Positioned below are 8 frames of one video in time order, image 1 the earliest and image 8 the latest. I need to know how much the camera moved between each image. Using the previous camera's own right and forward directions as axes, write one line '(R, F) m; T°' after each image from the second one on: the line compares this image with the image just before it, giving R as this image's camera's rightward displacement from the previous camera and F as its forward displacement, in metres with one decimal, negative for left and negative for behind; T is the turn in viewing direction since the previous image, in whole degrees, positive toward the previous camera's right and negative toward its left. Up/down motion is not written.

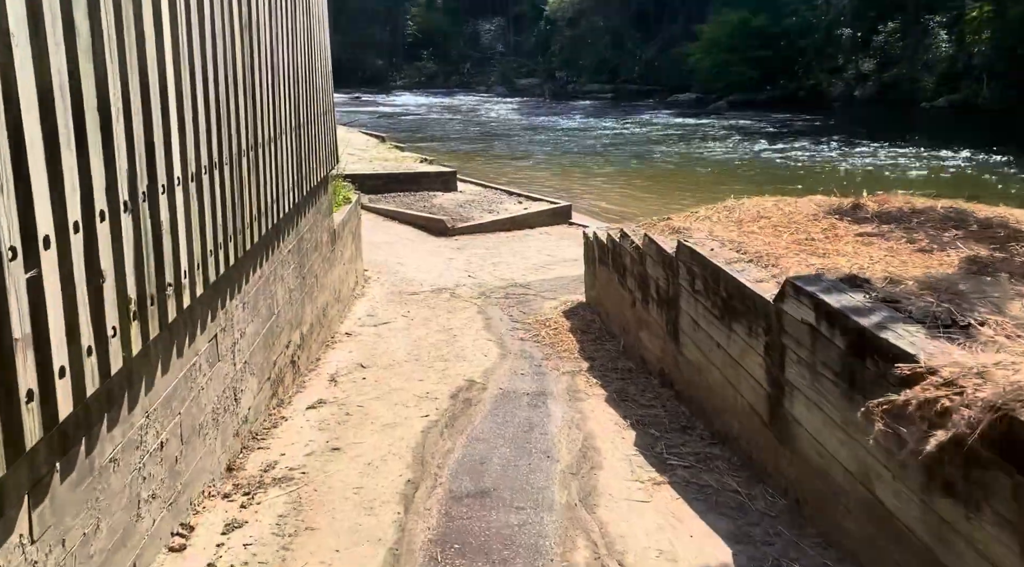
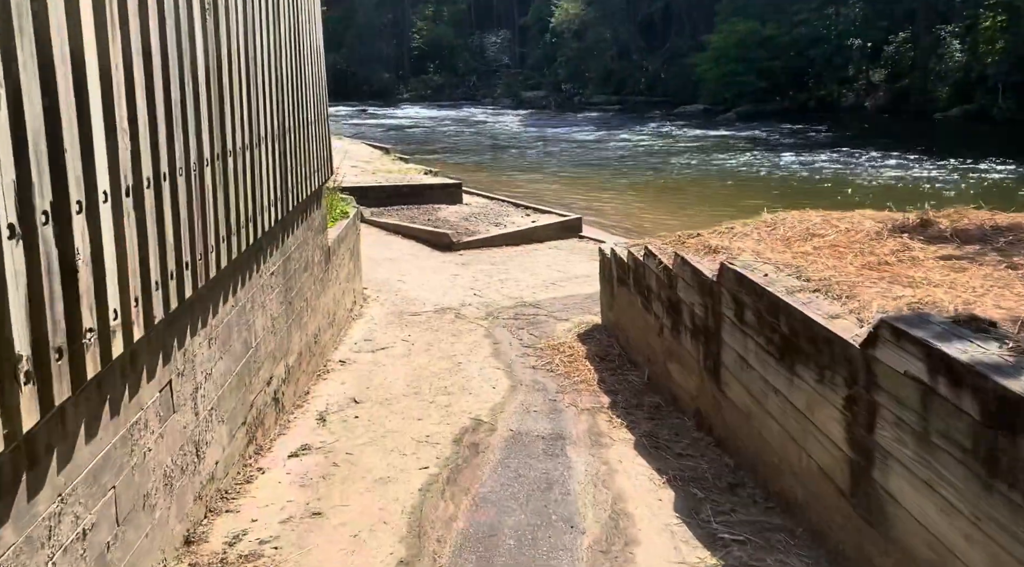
(0.0, +0.8) m; 0°
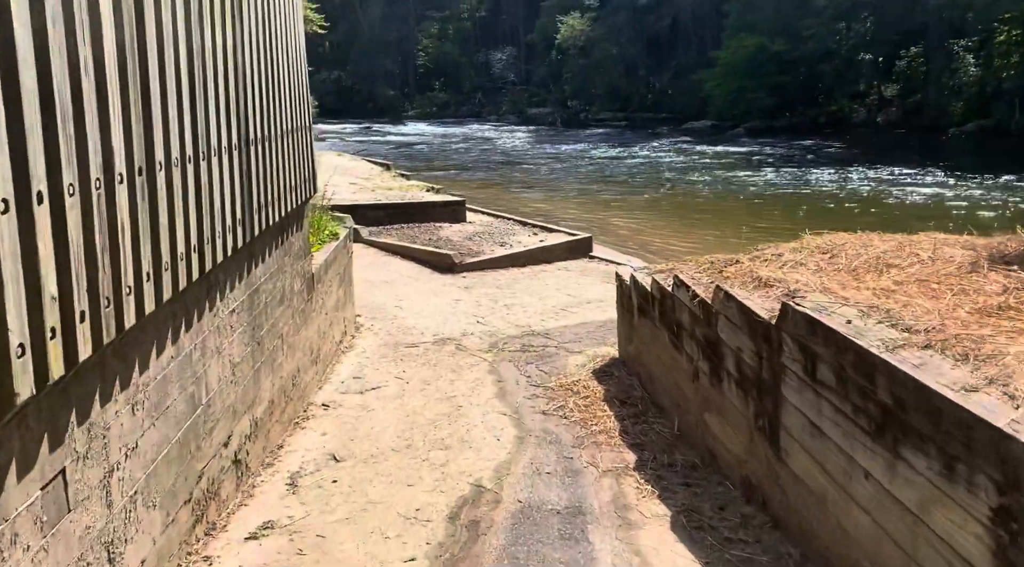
(0.0, +0.9) m; 0°
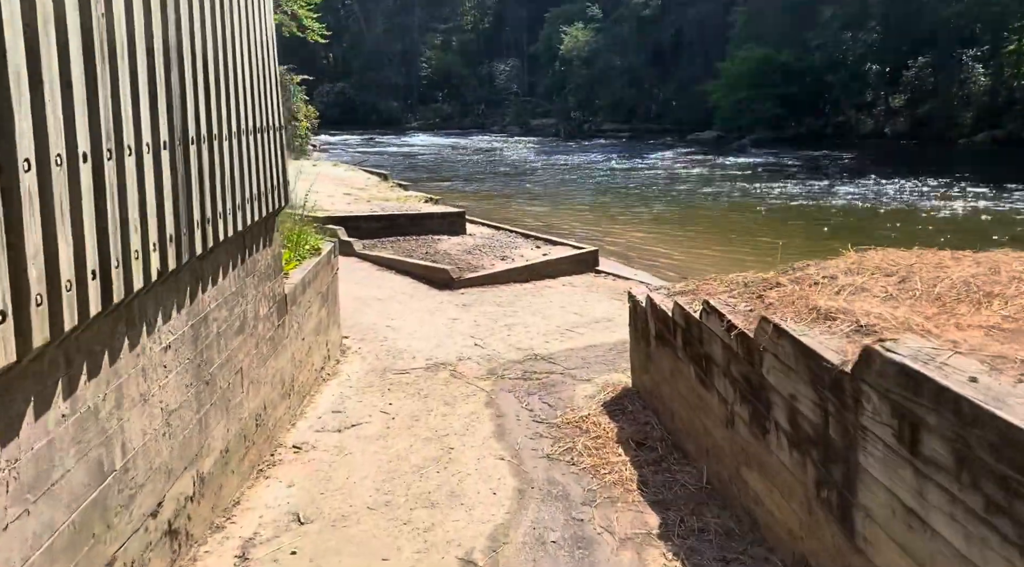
(0.0, +0.9) m; 0°
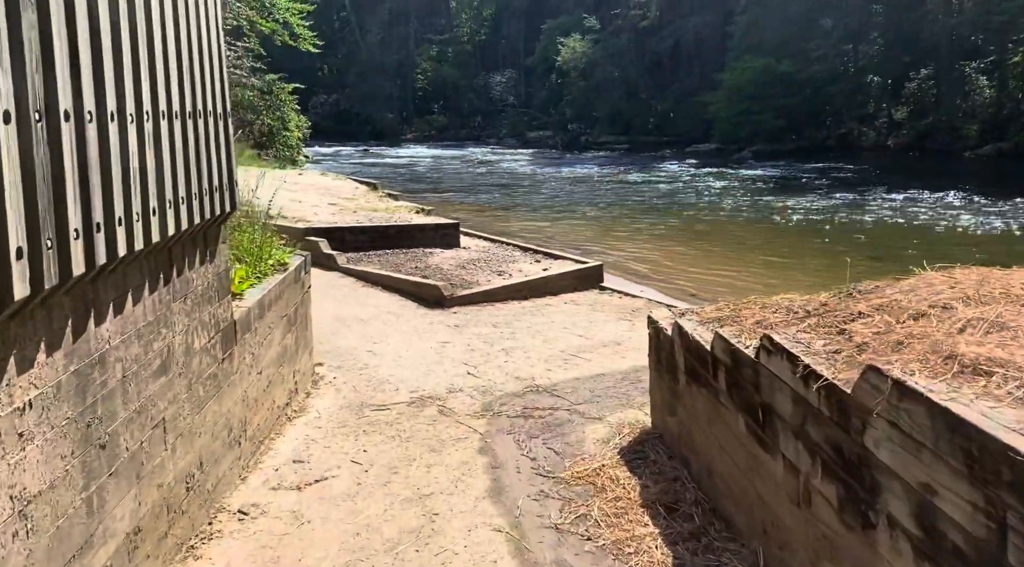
(0.0, +1.1) m; 0°
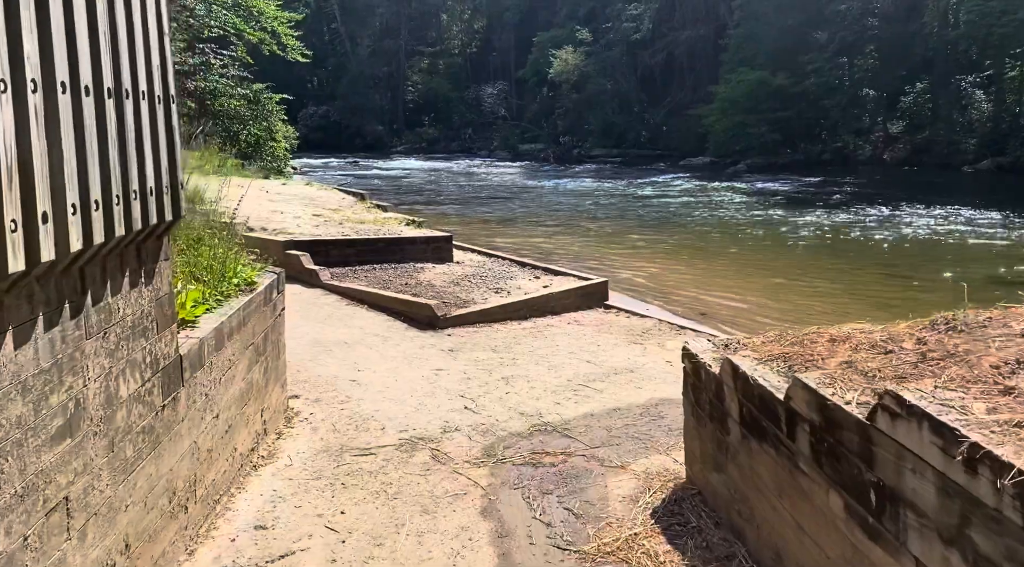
(-0.1, +1.0) m; +1°
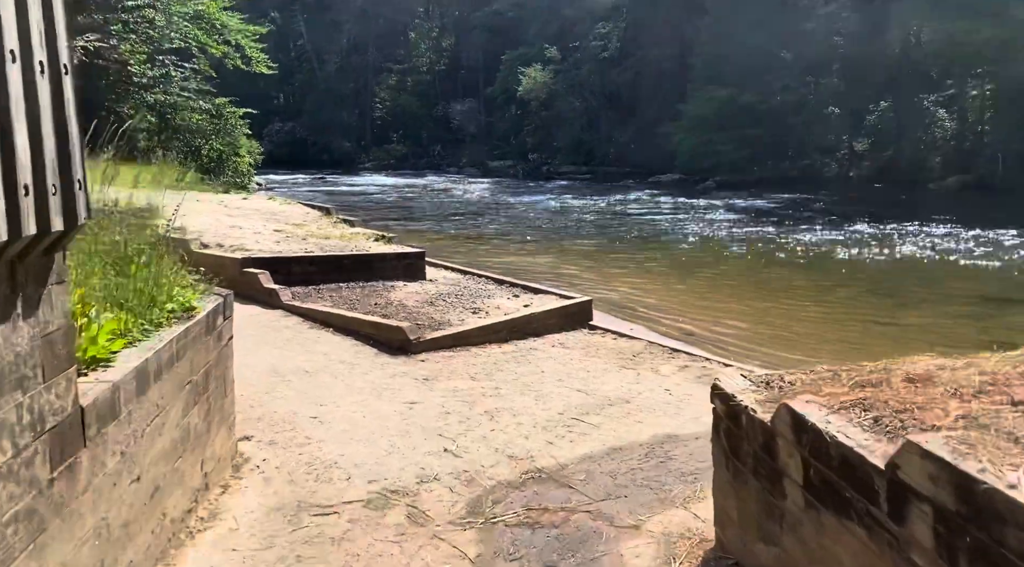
(-0.1, +0.9) m; +2°
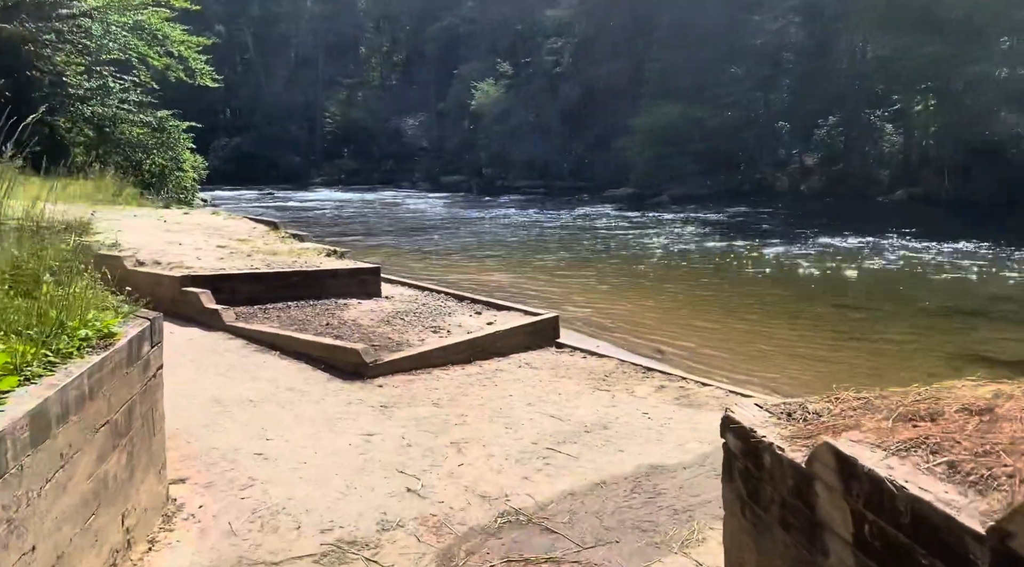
(-0.1, +0.6) m; +3°
